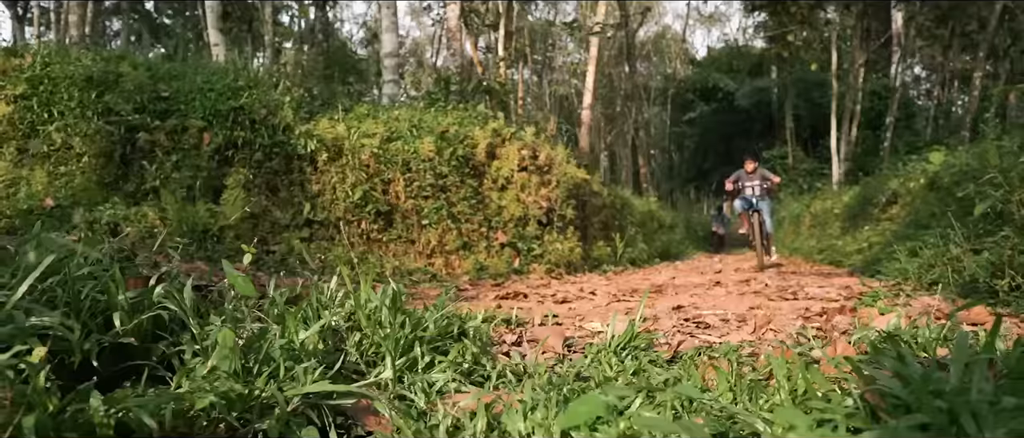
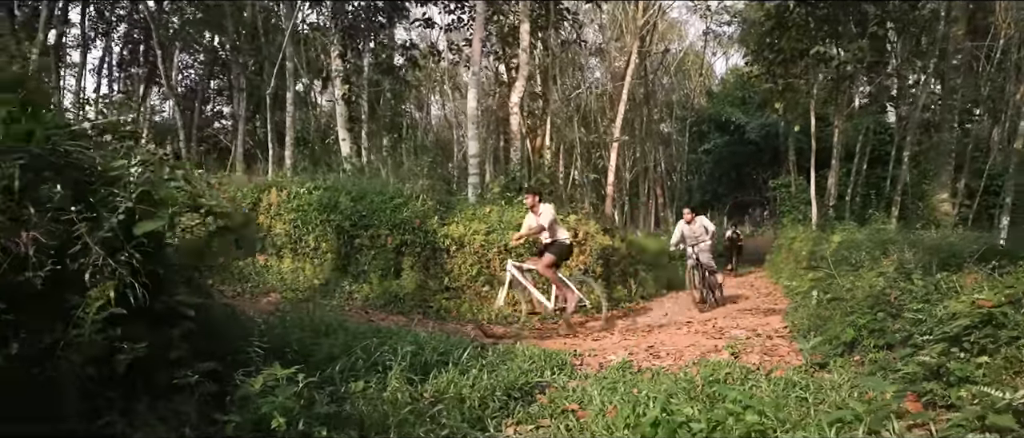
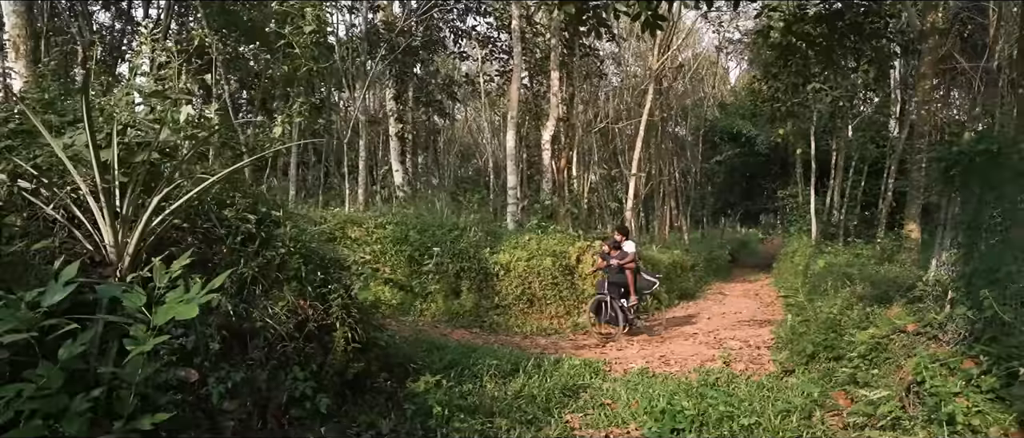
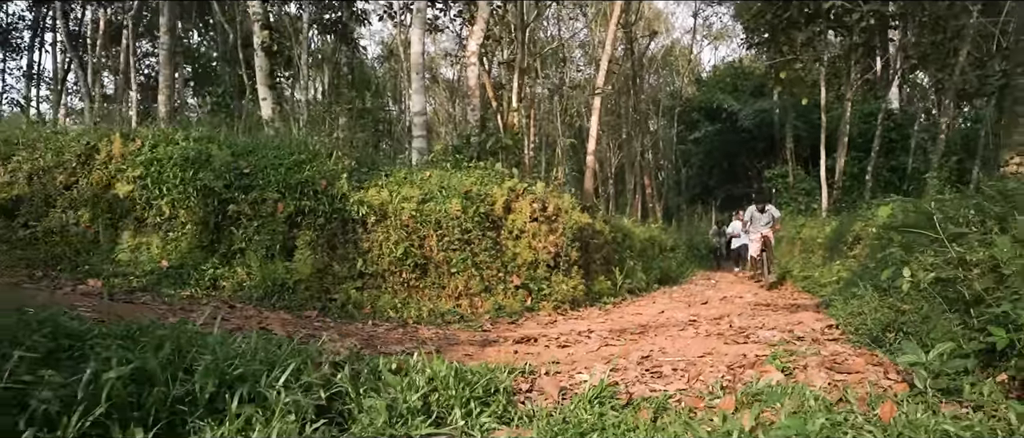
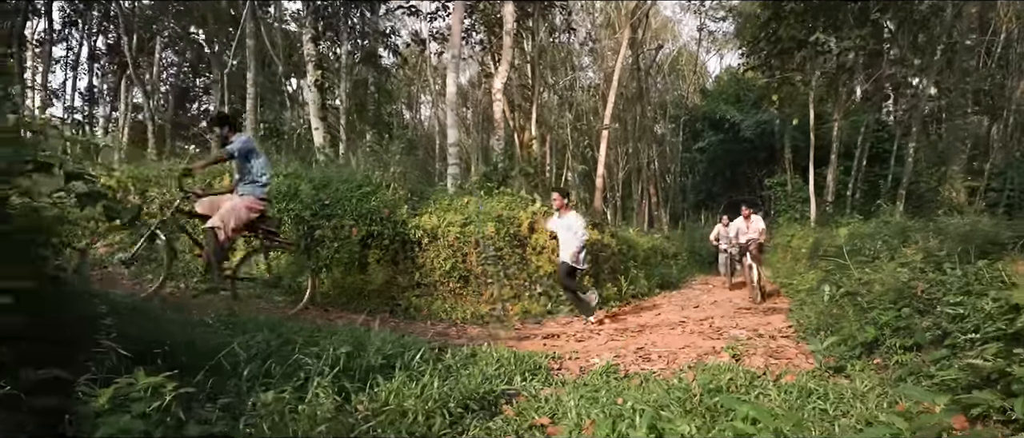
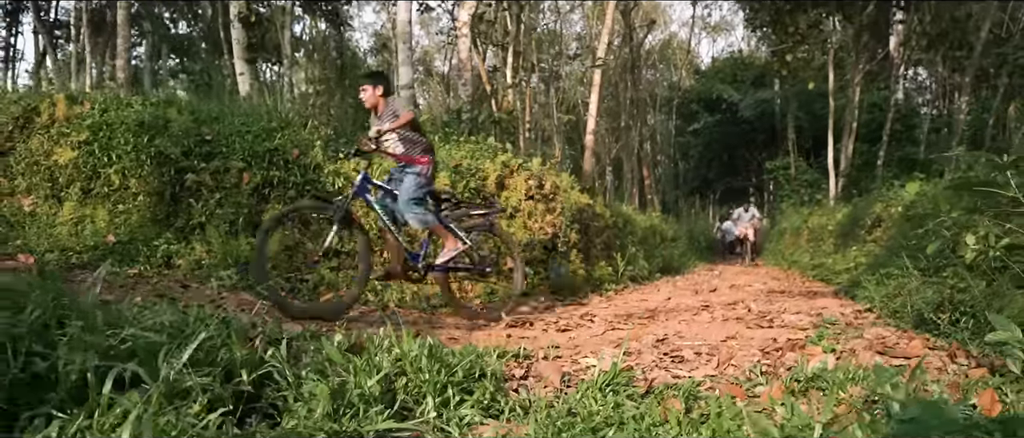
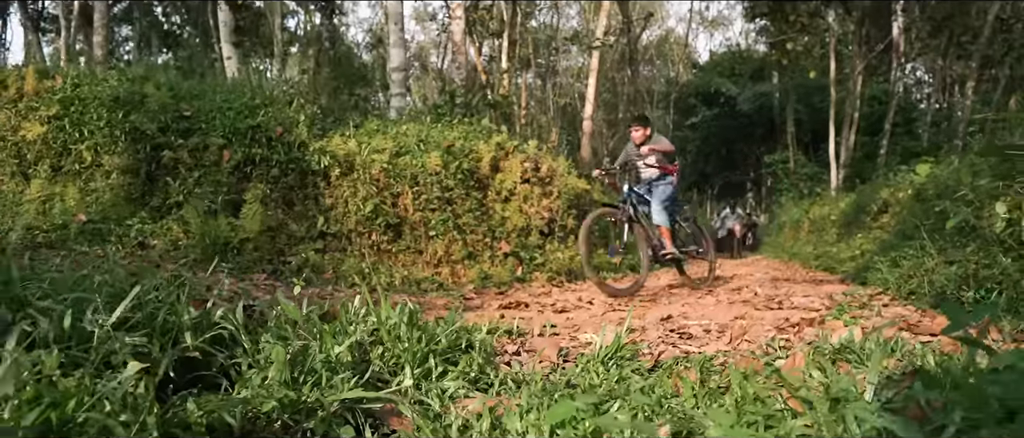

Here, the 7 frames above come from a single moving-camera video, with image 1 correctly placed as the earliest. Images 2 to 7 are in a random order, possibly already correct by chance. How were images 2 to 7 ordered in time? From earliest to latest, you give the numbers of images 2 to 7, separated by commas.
7, 6, 4, 5, 2, 3
